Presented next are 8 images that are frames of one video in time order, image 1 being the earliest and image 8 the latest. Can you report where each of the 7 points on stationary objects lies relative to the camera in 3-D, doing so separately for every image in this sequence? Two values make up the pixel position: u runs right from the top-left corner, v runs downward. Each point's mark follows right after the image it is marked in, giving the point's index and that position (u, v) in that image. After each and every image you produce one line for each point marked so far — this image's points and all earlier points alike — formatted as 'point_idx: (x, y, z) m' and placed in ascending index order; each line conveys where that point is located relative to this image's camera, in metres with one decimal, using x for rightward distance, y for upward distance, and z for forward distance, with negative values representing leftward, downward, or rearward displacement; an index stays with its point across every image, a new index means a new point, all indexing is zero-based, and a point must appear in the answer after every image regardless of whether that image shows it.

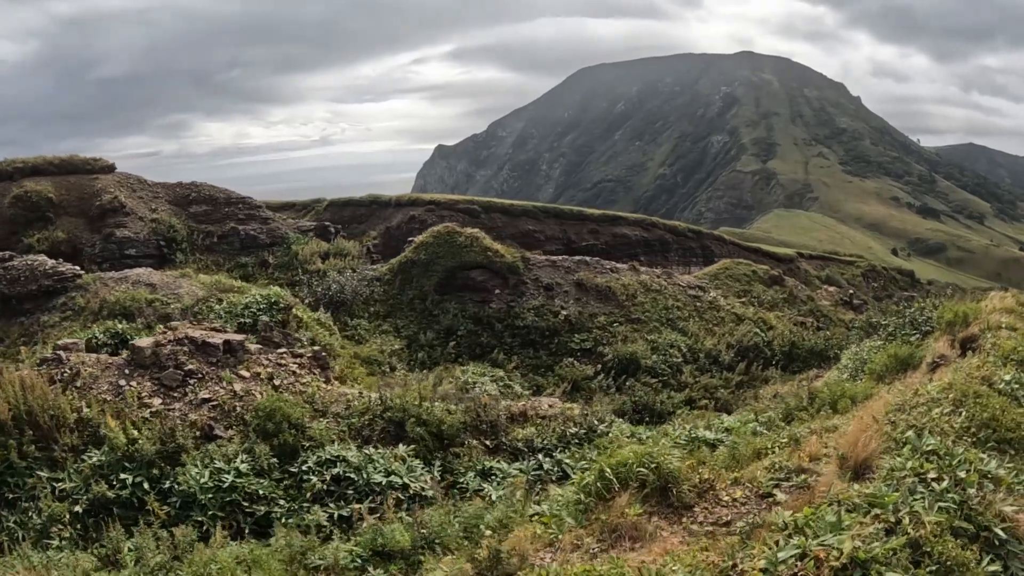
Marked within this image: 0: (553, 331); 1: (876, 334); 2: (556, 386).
0: (+1.1, -1.2, +17.6) m
1: (+8.7, -1.2, +14.3) m
2: (+1.1, -2.5, +15.5) m
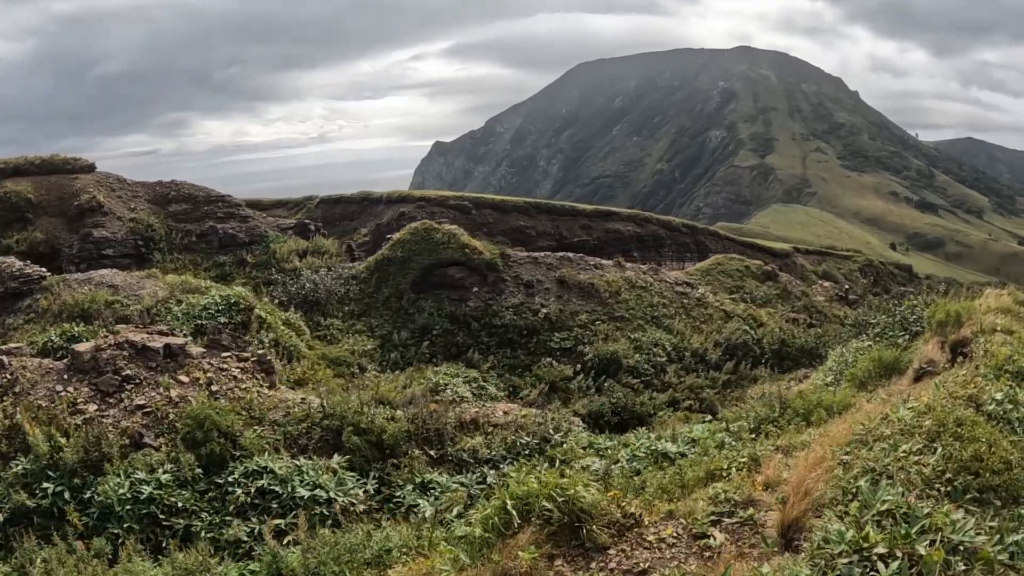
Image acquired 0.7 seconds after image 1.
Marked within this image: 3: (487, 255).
0: (+0.5, -1.2, +17.0) m
1: (+8.1, -1.1, +13.7) m
2: (+0.5, -2.4, +14.9) m
3: (-0.9, +1.1, +19.6) m
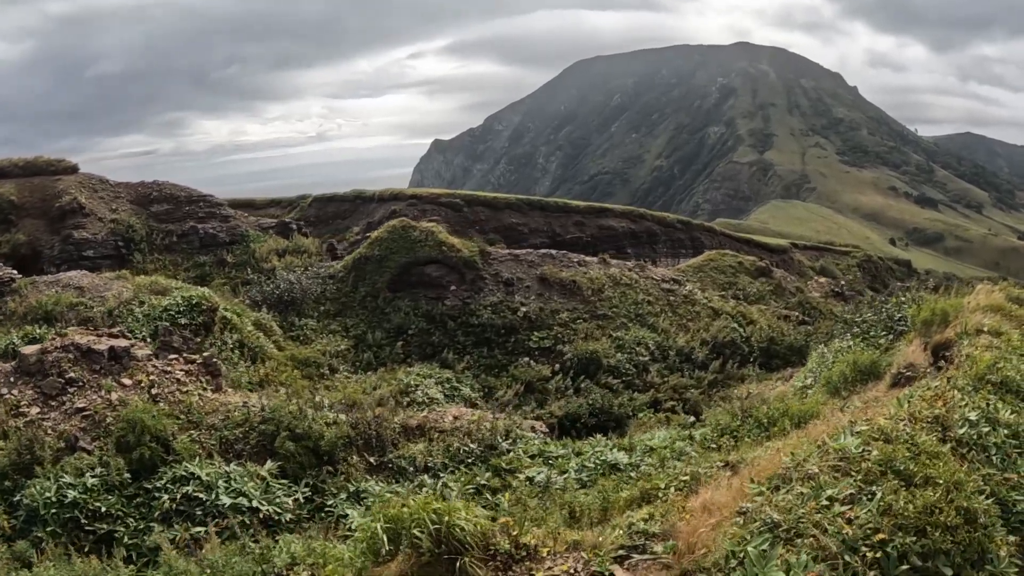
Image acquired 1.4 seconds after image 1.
0: (-0.1, -1.1, +16.5) m
1: (+7.5, -1.0, +13.2) m
2: (-0.1, -2.4, +14.4) m
3: (-1.6, +1.1, +19.1) m
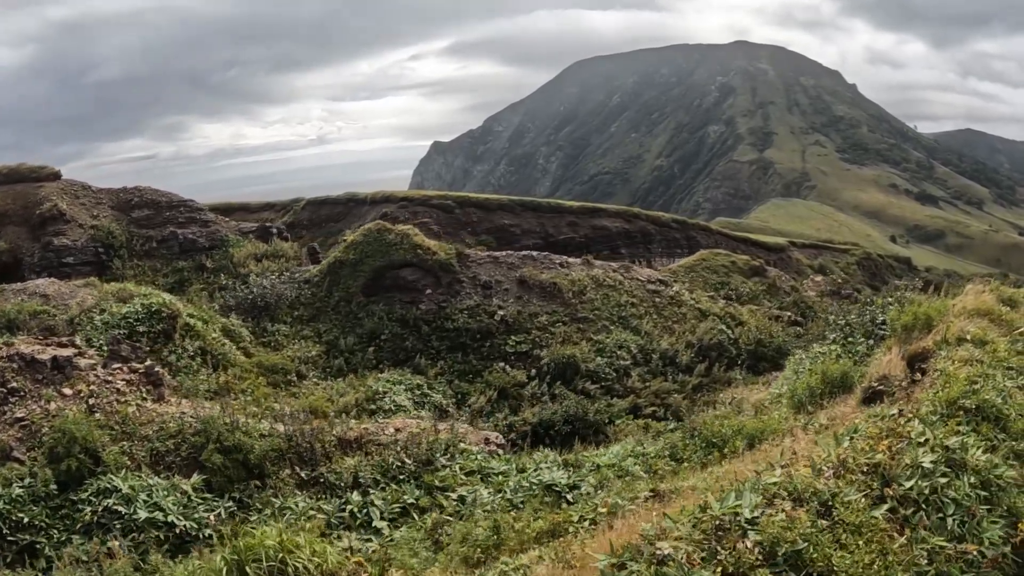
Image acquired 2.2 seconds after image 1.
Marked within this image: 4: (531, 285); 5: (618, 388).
0: (-0.7, -1.2, +16.0) m
1: (+6.8, -1.0, +12.7) m
2: (-0.7, -2.5, +13.9) m
3: (-2.2, +1.0, +18.6) m
4: (+0.6, +0.1, +18.2) m
5: (+2.6, -2.5, +14.8) m
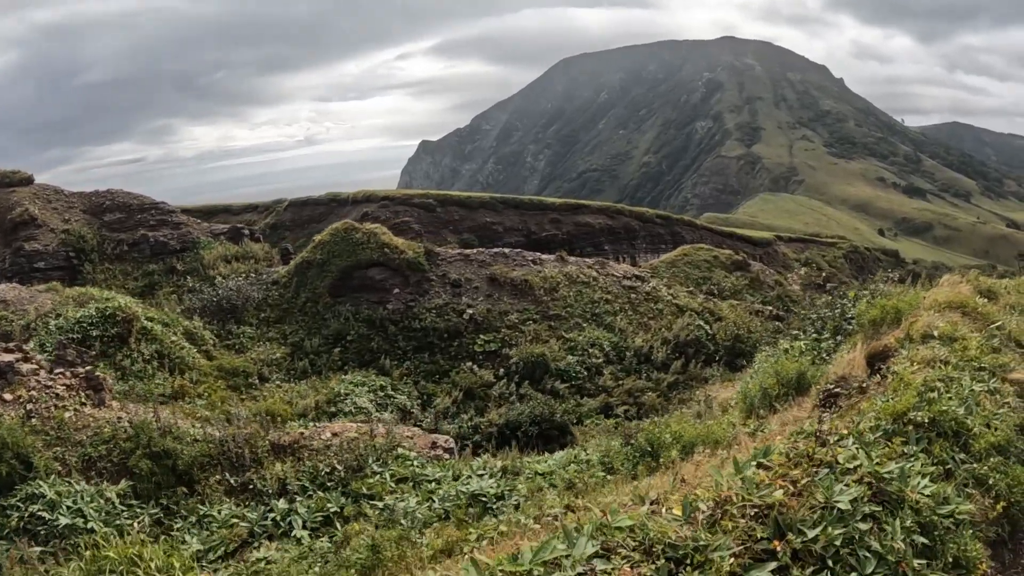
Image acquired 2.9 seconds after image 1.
0: (-1.5, -1.2, +15.7) m
1: (+6.1, -0.8, +12.5) m
2: (-1.5, -2.4, +13.6) m
3: (-3.1, +1.0, +18.3) m
4: (-0.3, +0.2, +17.9) m
5: (+1.9, -2.4, +14.5) m
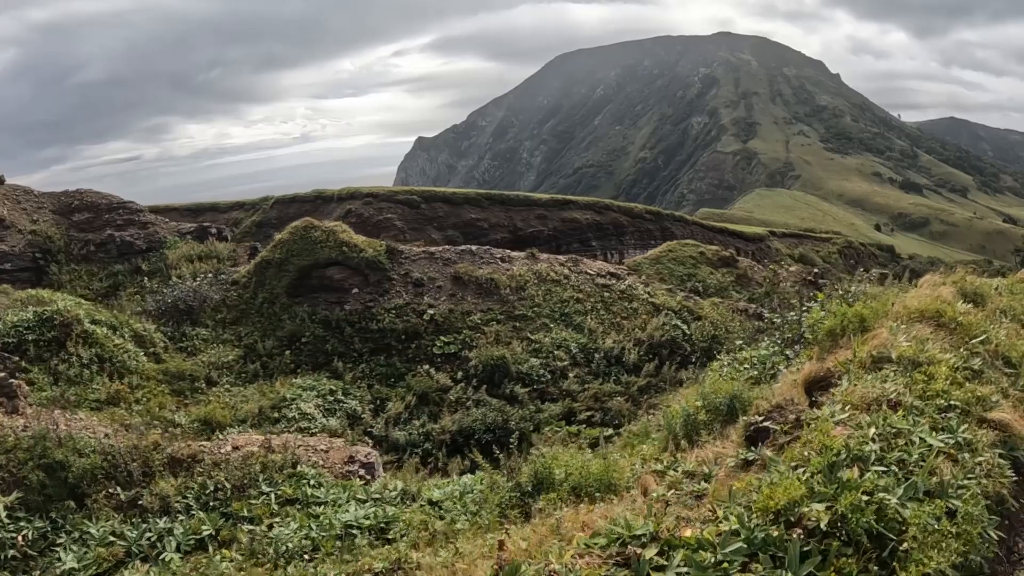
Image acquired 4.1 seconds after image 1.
0: (-2.5, -1.1, +15.1) m
1: (+5.1, -0.8, +11.9) m
2: (-2.4, -2.4, +13.0) m
3: (-4.1, +1.1, +17.6) m
4: (-1.3, +0.2, +17.3) m
5: (+0.9, -2.4, +14.0) m
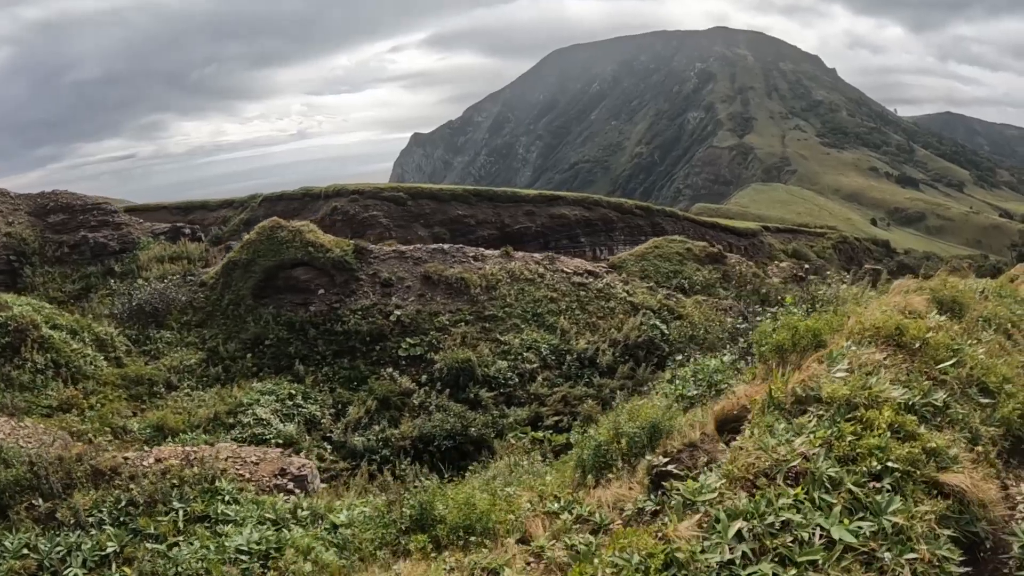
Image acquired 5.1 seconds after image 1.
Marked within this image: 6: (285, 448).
0: (-3.3, -1.2, +14.8) m
1: (+4.4, -0.8, +11.7) m
2: (-3.2, -2.5, +12.7) m
3: (-4.9, +1.0, +17.3) m
4: (-2.1, +0.2, +17.0) m
5: (+0.1, -2.4, +13.7) m
6: (-4.2, -3.0, +11.1) m
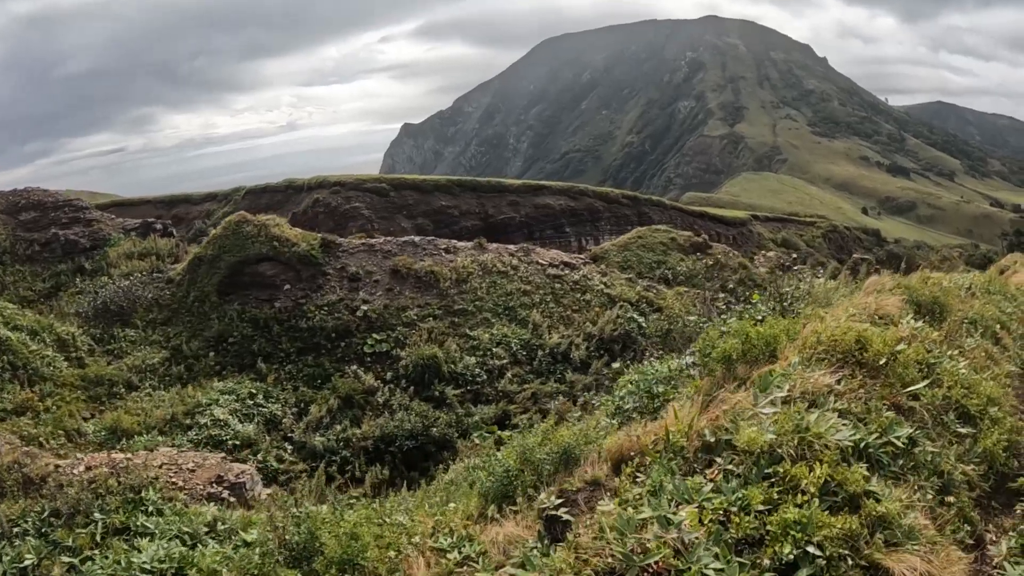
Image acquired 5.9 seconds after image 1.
0: (-4.0, -1.1, +14.6) m
1: (+3.6, -0.7, +11.5) m
2: (-3.9, -2.4, +12.5) m
3: (-5.7, +1.2, +17.1) m
4: (-2.9, +0.3, +16.8) m
5: (-0.6, -2.3, +13.5) m
6: (-4.9, -2.9, +10.9) m
